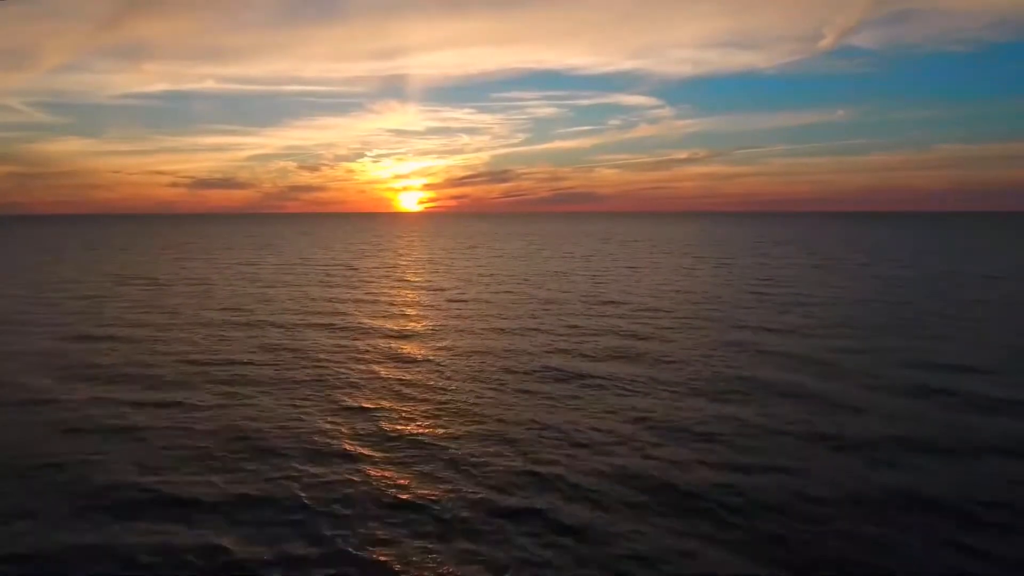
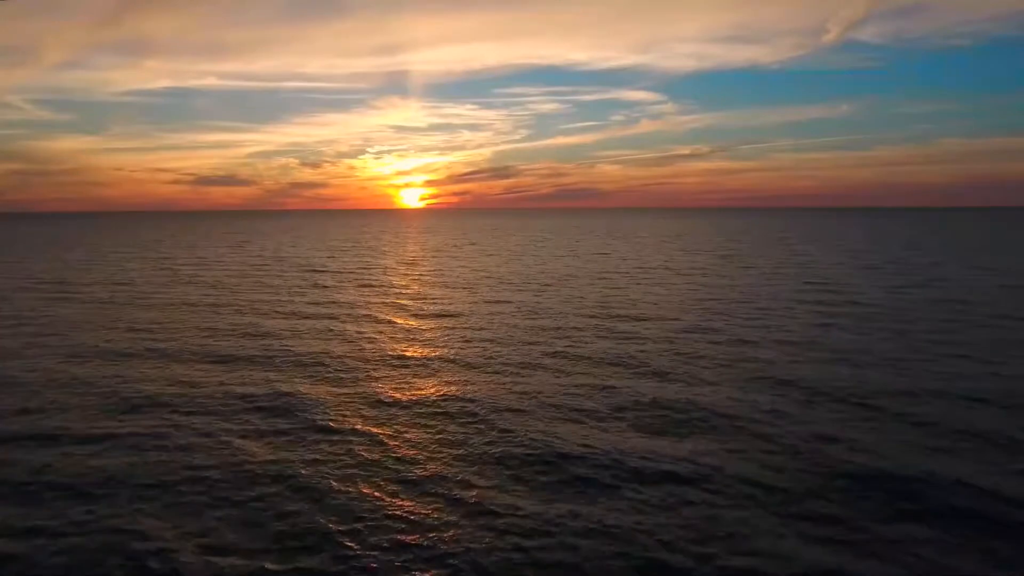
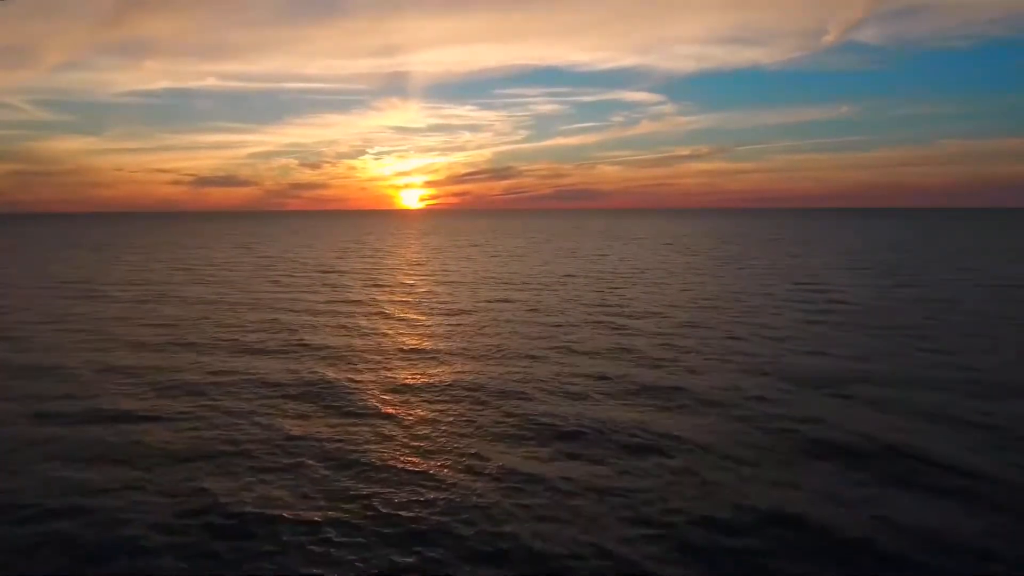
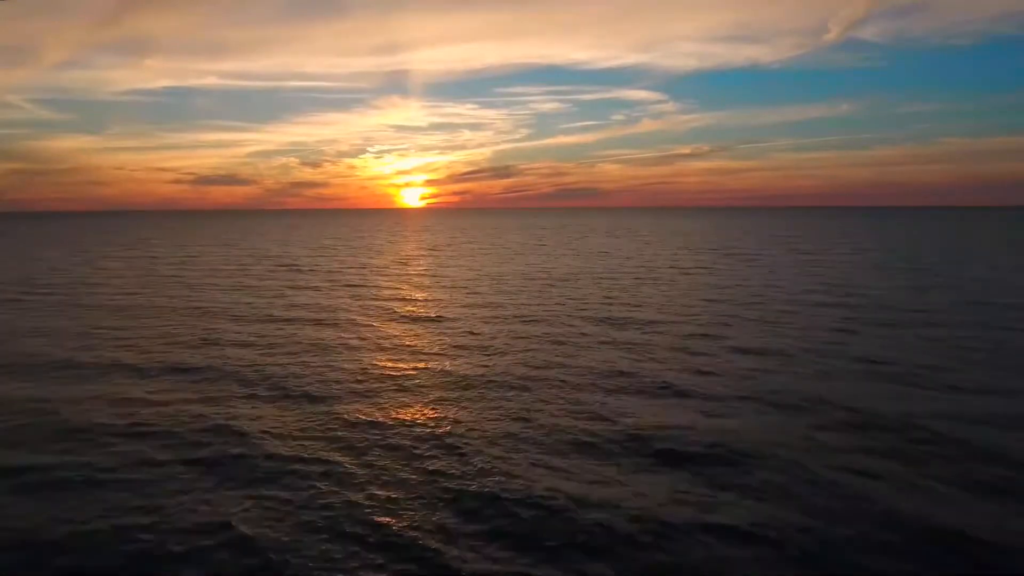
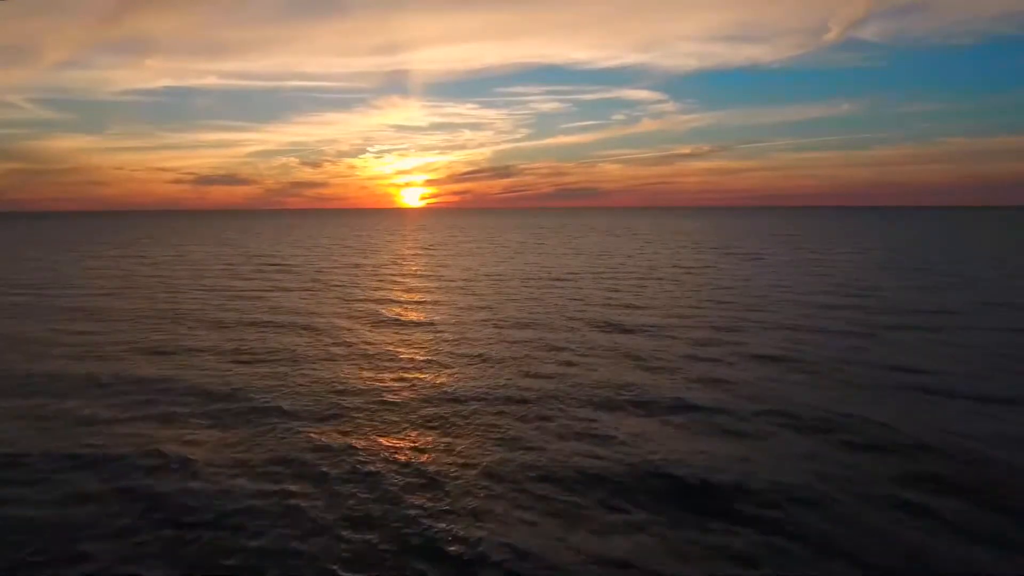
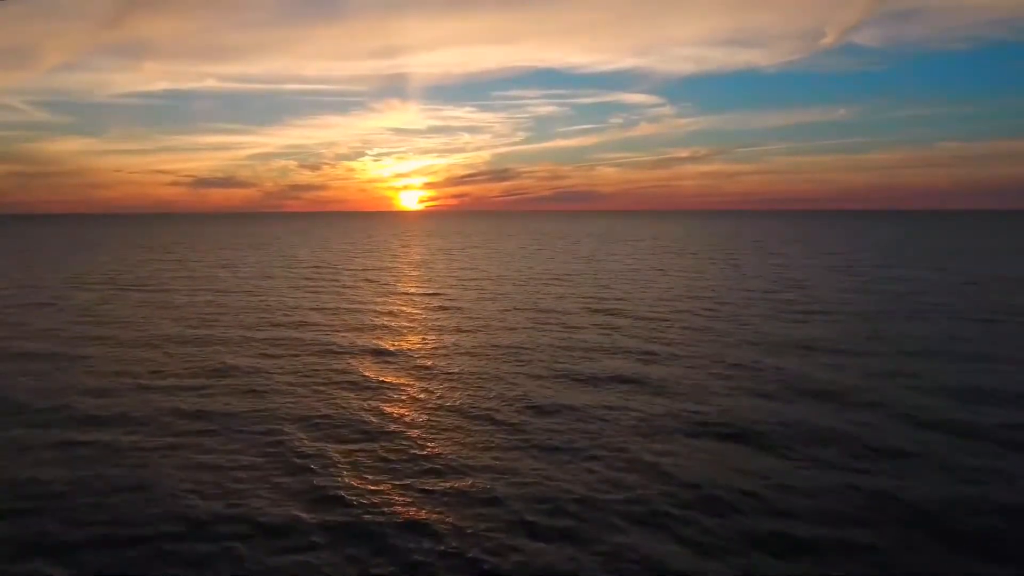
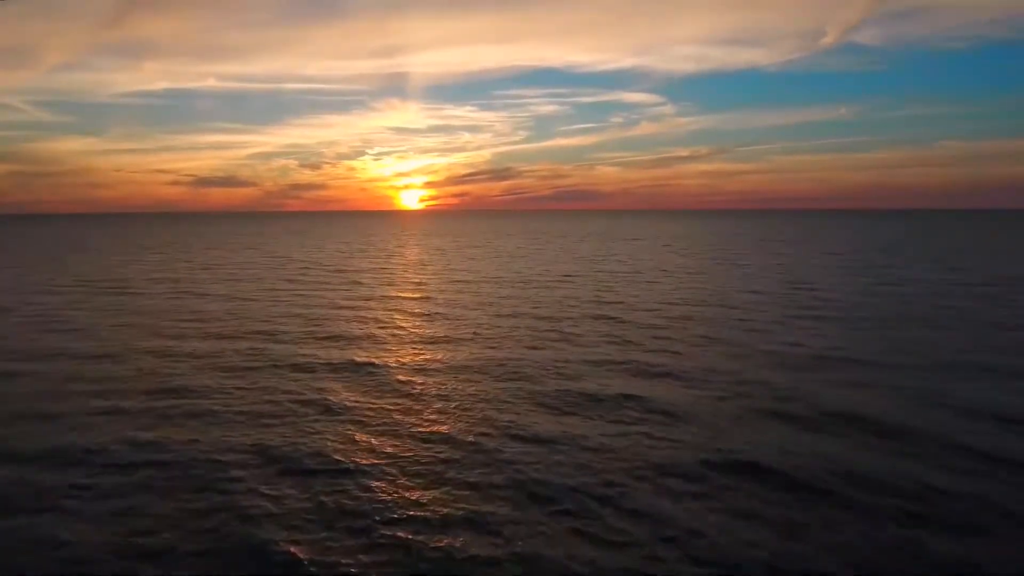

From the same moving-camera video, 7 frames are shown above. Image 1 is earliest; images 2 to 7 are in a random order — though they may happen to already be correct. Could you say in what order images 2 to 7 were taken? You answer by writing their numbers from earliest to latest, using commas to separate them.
6, 7, 3, 2, 4, 5
